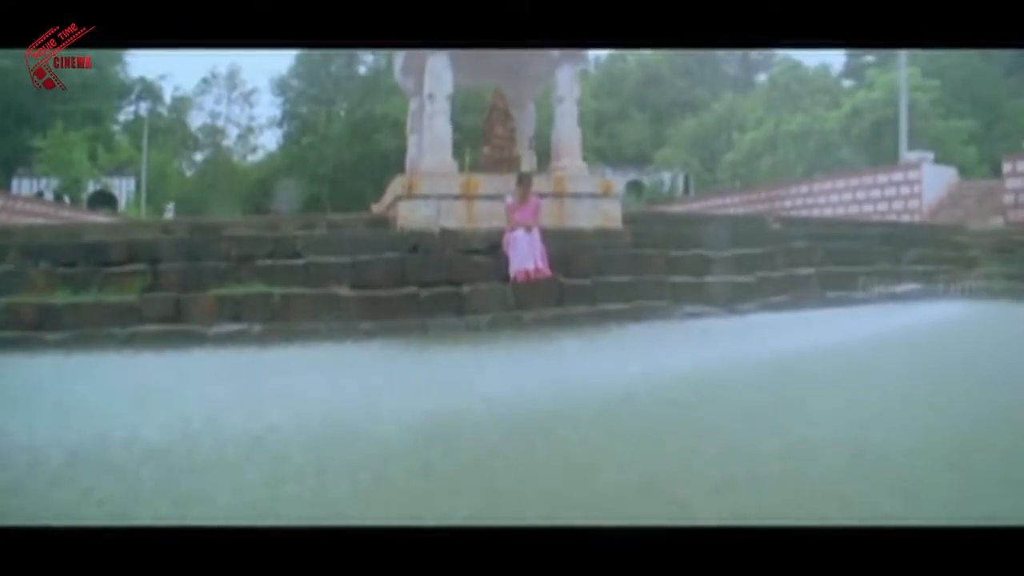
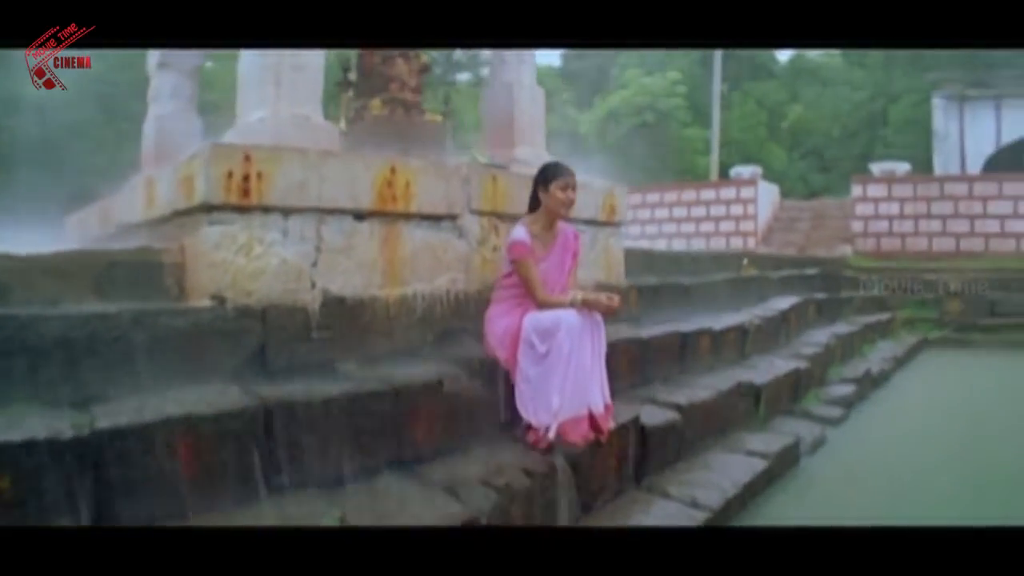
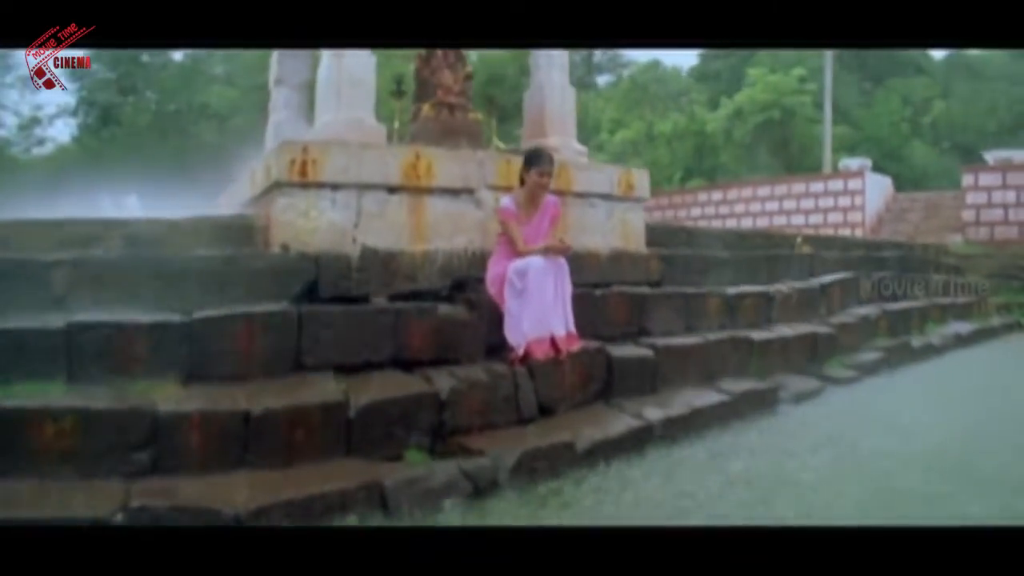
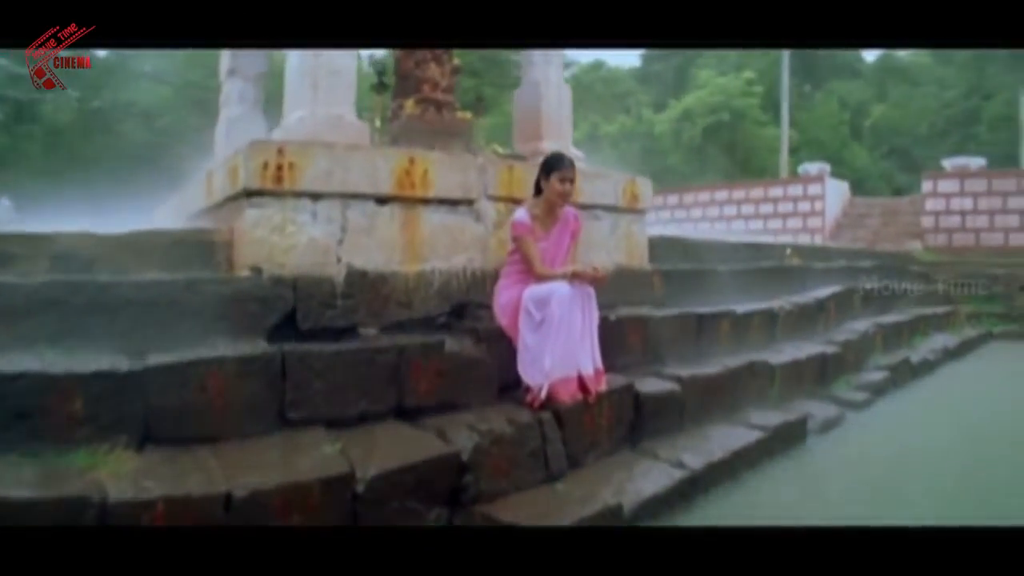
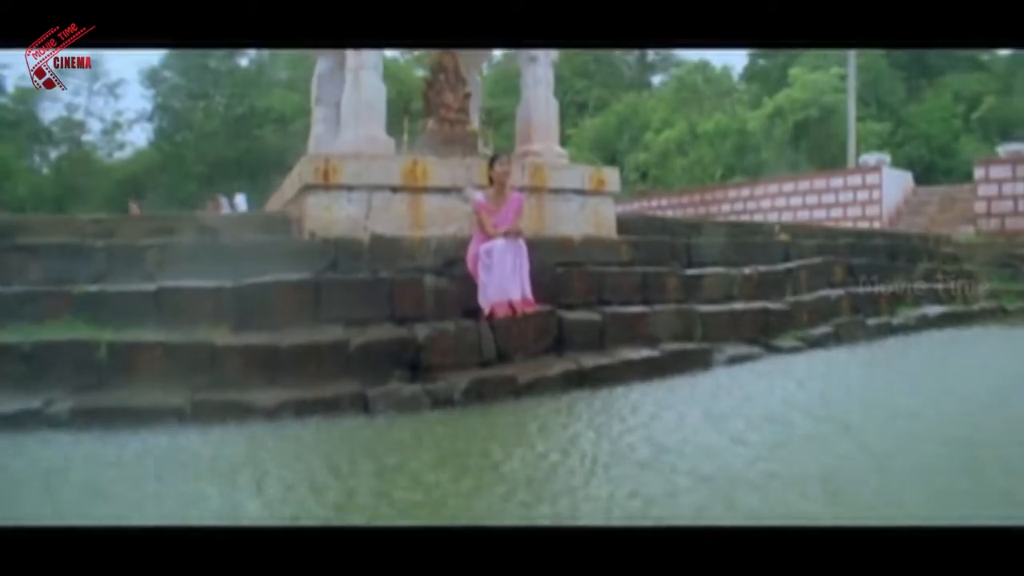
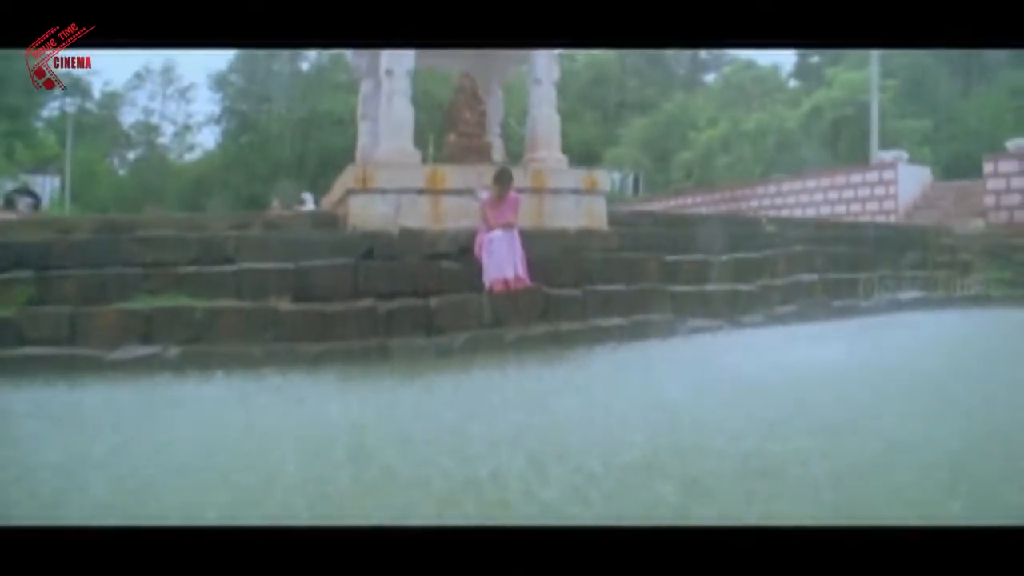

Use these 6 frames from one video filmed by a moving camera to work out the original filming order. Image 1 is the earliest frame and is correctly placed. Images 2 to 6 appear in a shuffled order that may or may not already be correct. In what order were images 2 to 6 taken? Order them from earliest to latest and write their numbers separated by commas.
6, 5, 3, 4, 2
